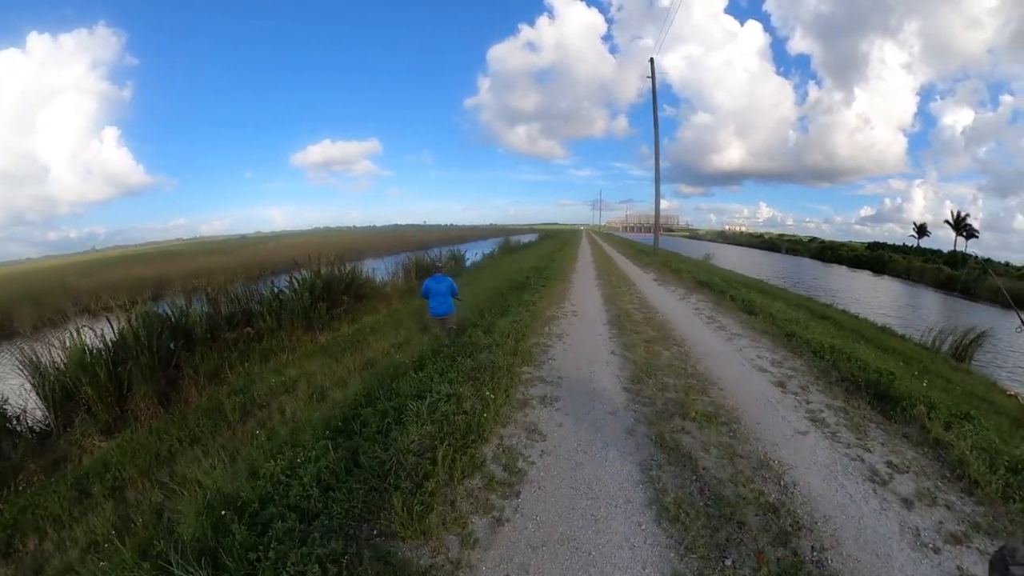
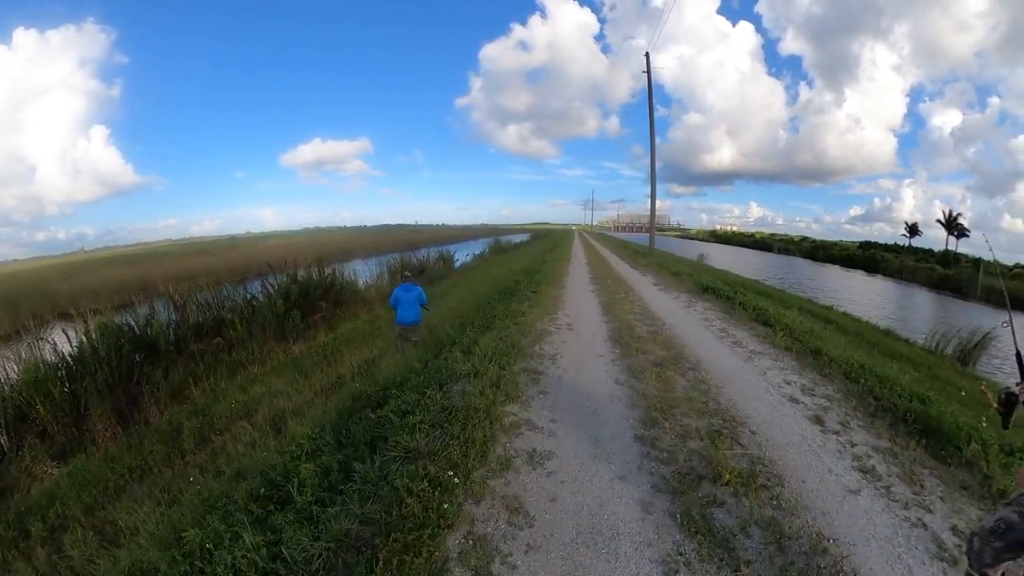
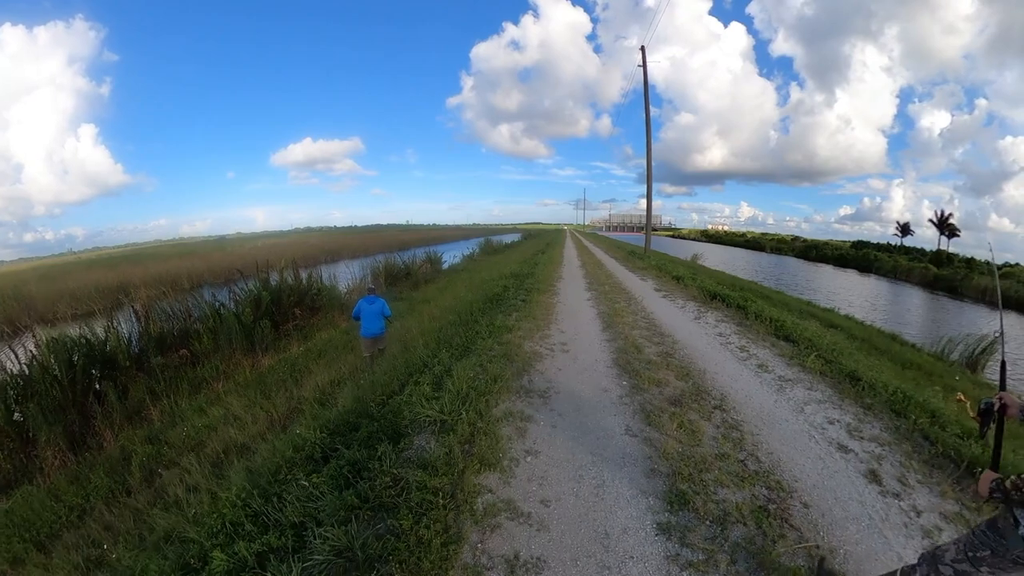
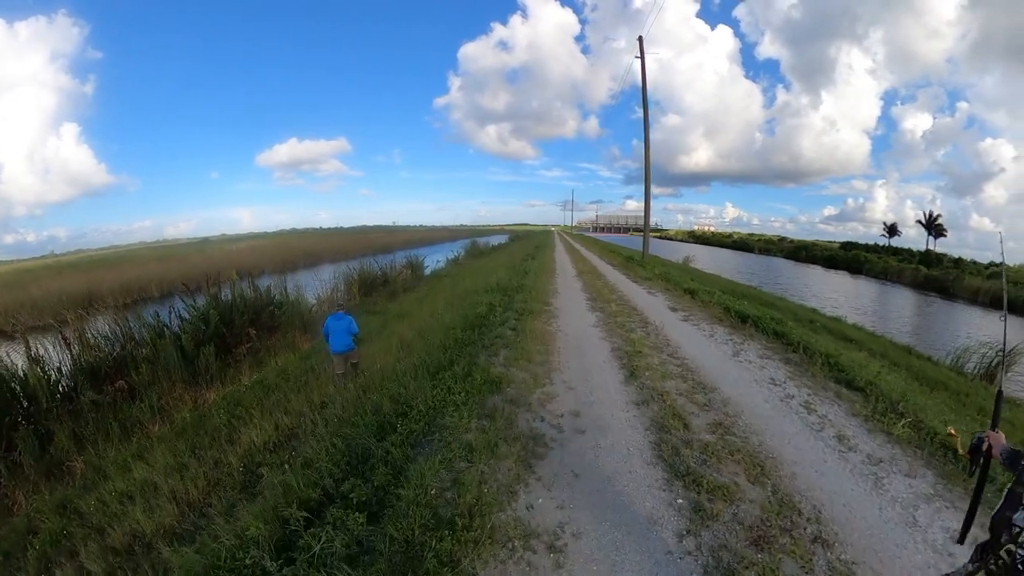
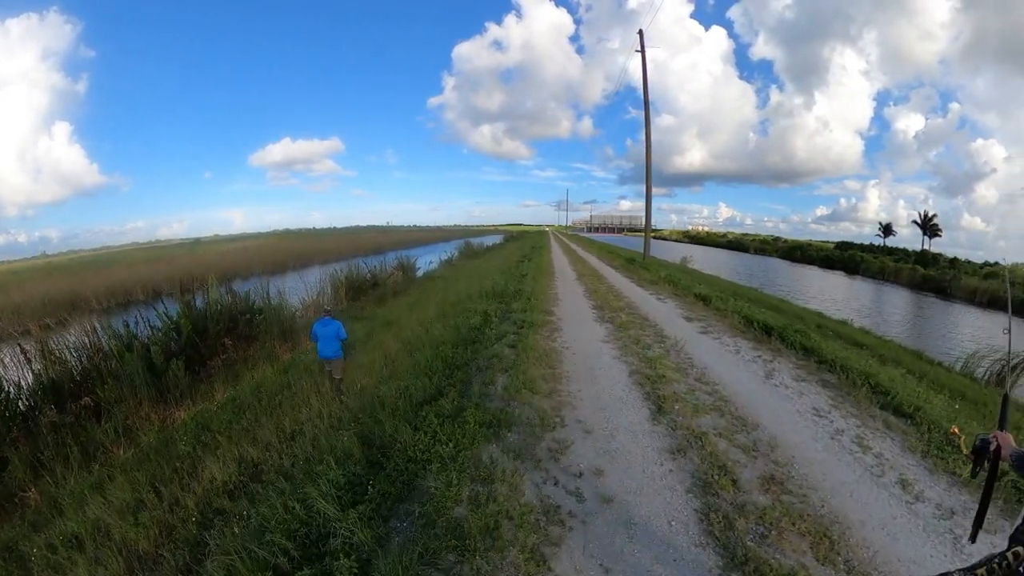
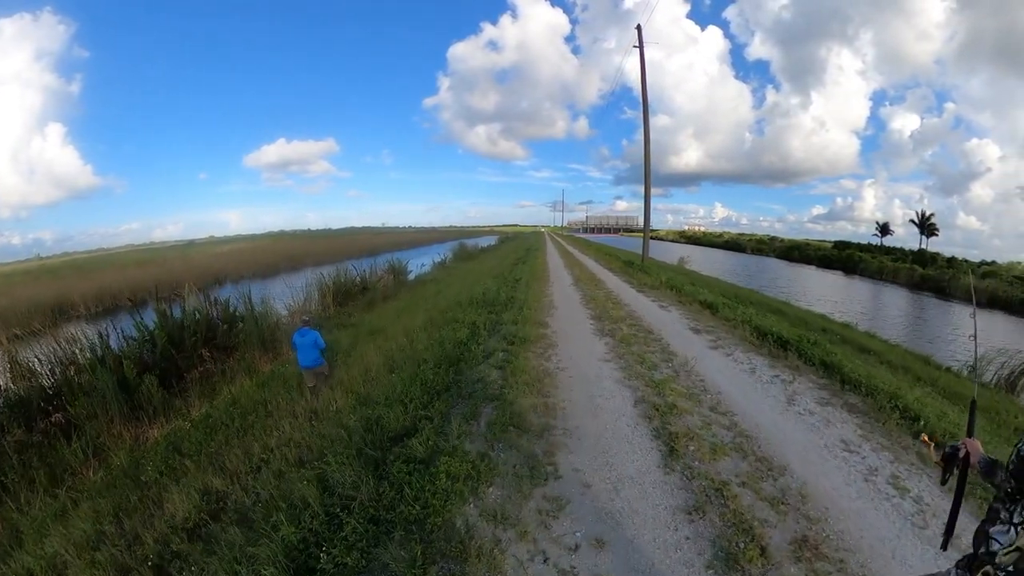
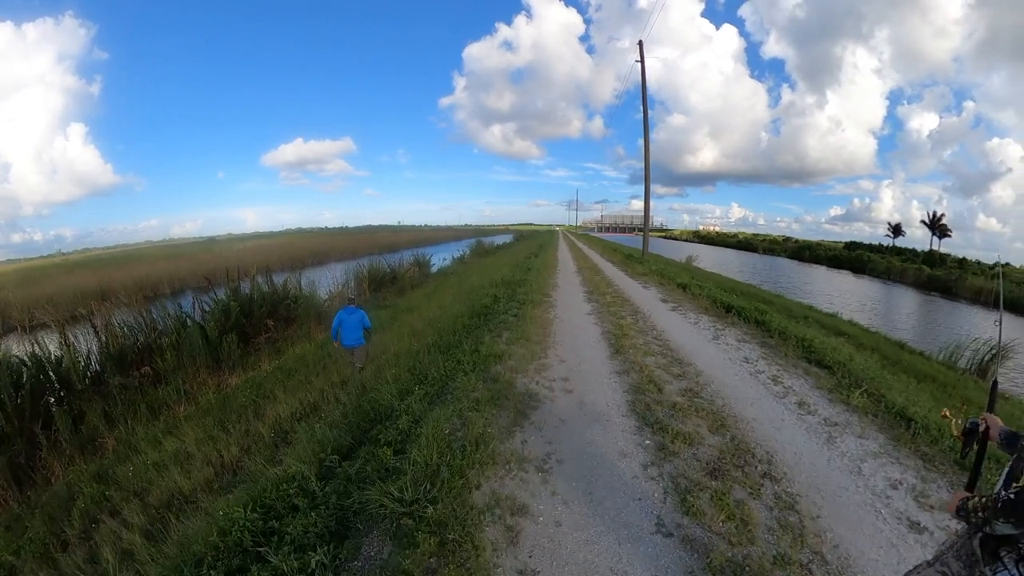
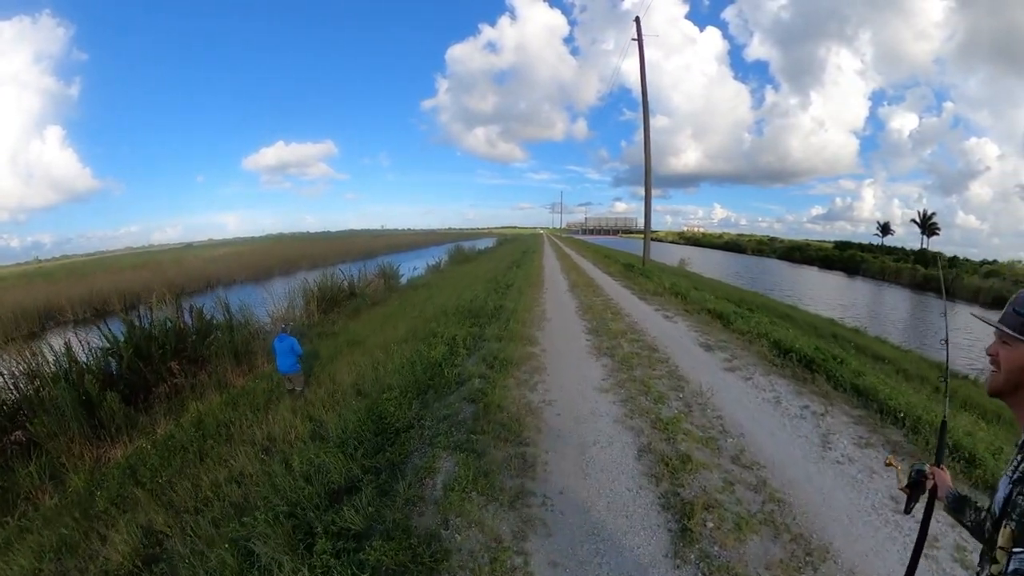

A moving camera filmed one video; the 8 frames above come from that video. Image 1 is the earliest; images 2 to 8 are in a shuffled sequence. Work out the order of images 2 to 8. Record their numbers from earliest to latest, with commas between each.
2, 3, 7, 4, 5, 6, 8
